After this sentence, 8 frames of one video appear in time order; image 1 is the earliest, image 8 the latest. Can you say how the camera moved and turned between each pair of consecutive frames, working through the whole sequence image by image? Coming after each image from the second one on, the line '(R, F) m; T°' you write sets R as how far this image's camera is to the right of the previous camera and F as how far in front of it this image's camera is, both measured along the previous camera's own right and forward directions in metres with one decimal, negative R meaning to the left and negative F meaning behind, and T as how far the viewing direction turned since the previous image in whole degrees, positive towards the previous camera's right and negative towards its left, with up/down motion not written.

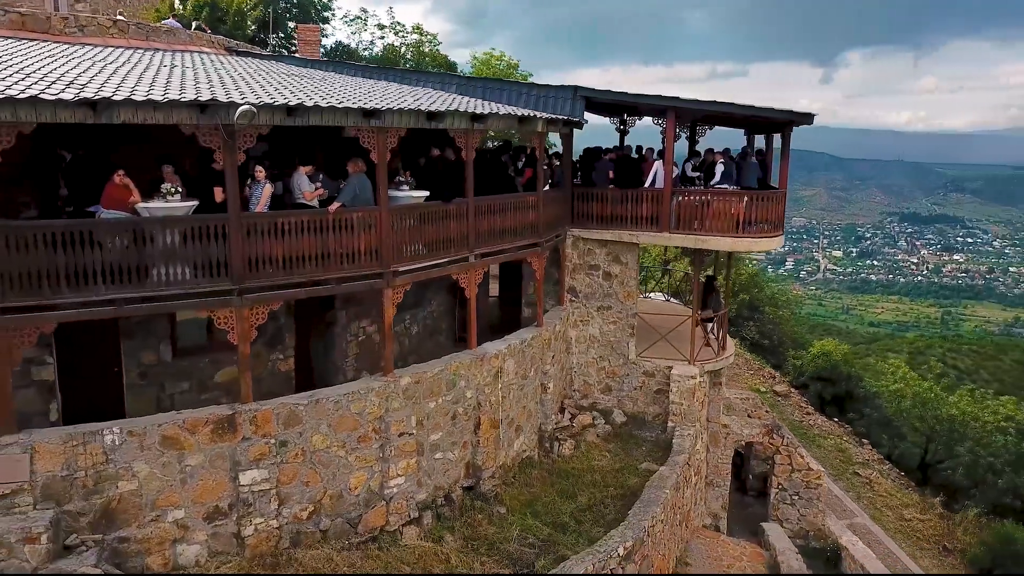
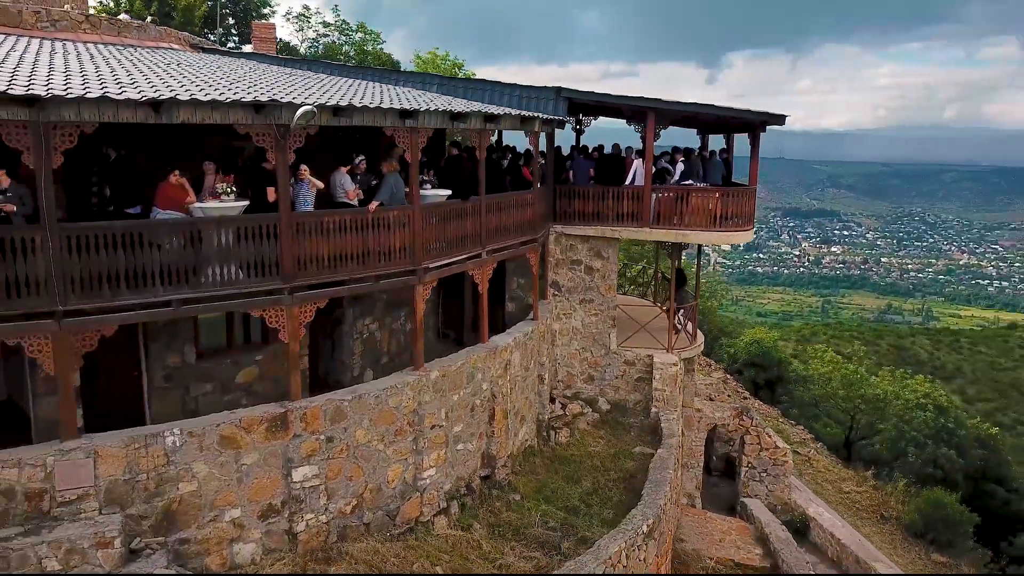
(-1.6, -0.3) m; +7°
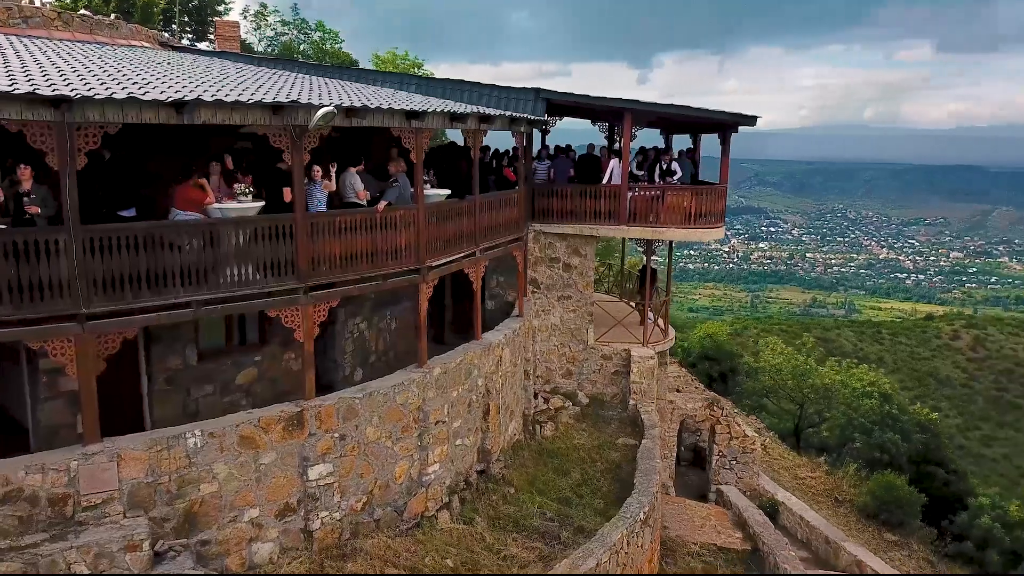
(-0.8, -0.2) m; +4°
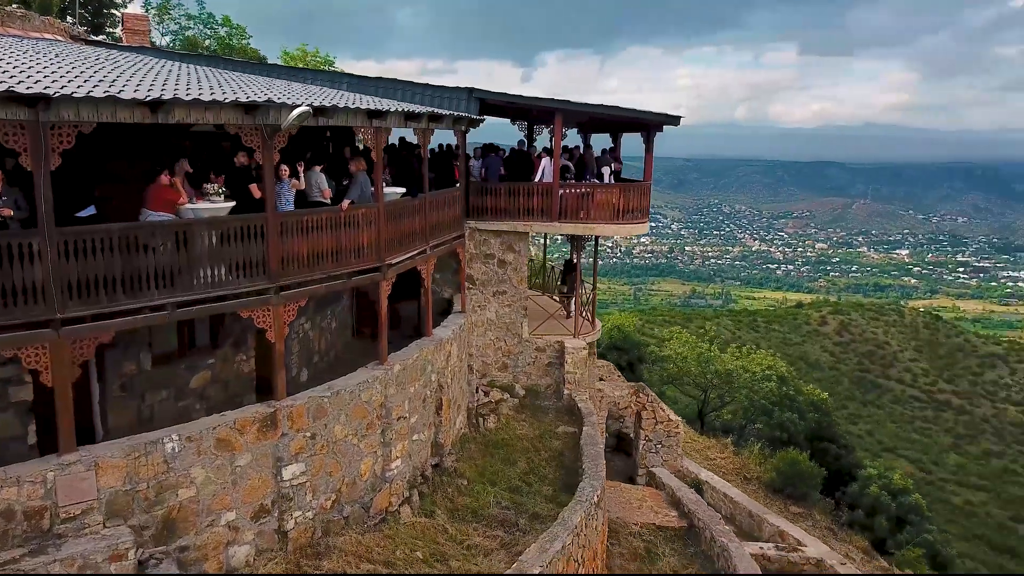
(-0.9, -0.2) m; +8°
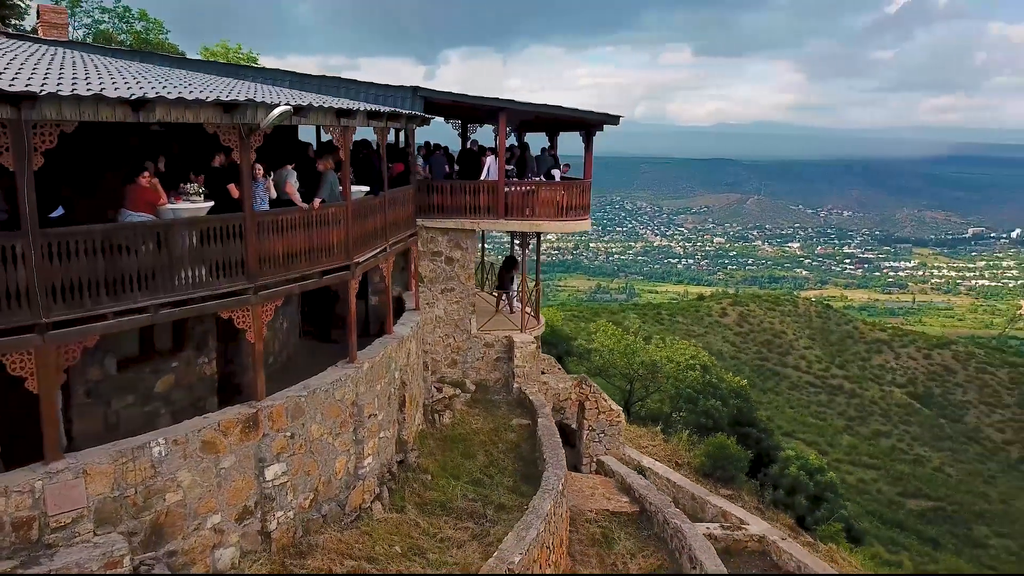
(-0.8, -0.2) m; +6°
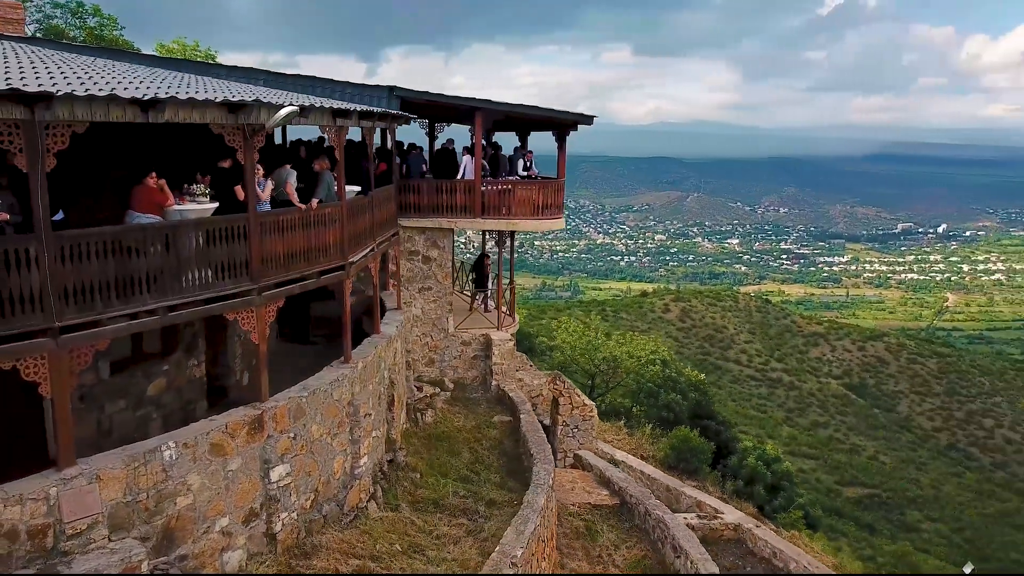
(-0.6, -0.1) m; +4°
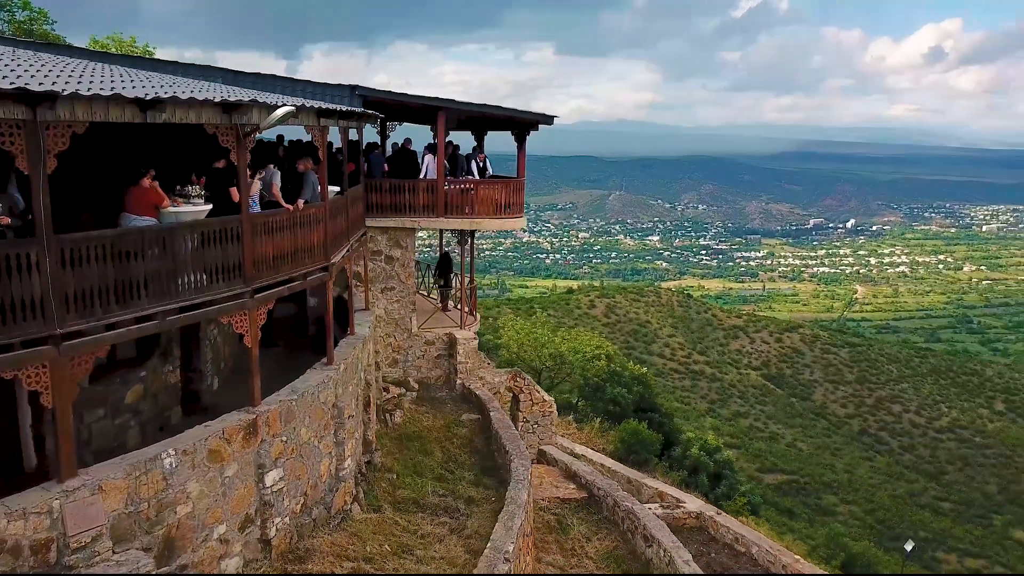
(-0.7, -0.1) m; +5°
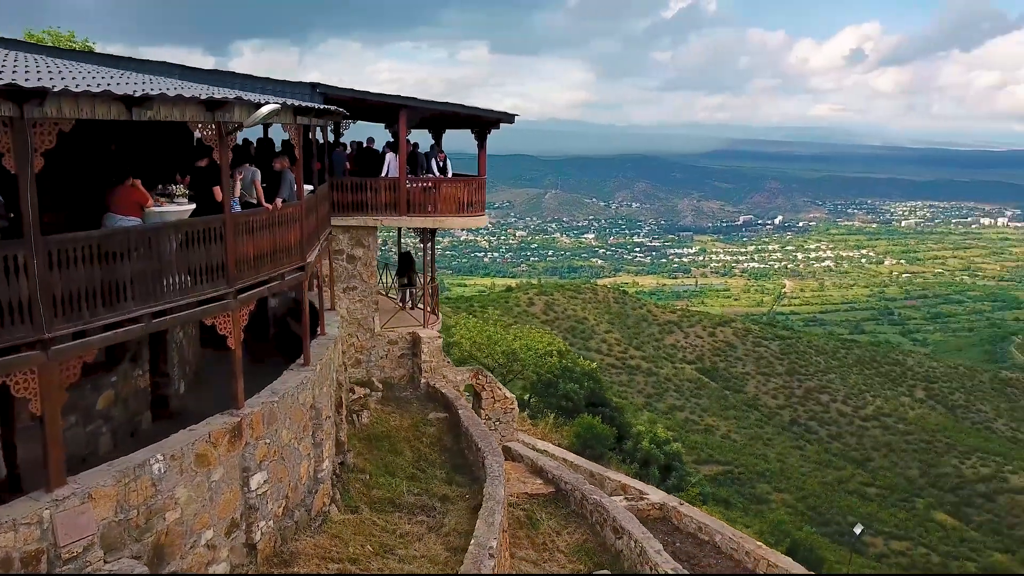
(-0.5, 0.0) m; +4°
